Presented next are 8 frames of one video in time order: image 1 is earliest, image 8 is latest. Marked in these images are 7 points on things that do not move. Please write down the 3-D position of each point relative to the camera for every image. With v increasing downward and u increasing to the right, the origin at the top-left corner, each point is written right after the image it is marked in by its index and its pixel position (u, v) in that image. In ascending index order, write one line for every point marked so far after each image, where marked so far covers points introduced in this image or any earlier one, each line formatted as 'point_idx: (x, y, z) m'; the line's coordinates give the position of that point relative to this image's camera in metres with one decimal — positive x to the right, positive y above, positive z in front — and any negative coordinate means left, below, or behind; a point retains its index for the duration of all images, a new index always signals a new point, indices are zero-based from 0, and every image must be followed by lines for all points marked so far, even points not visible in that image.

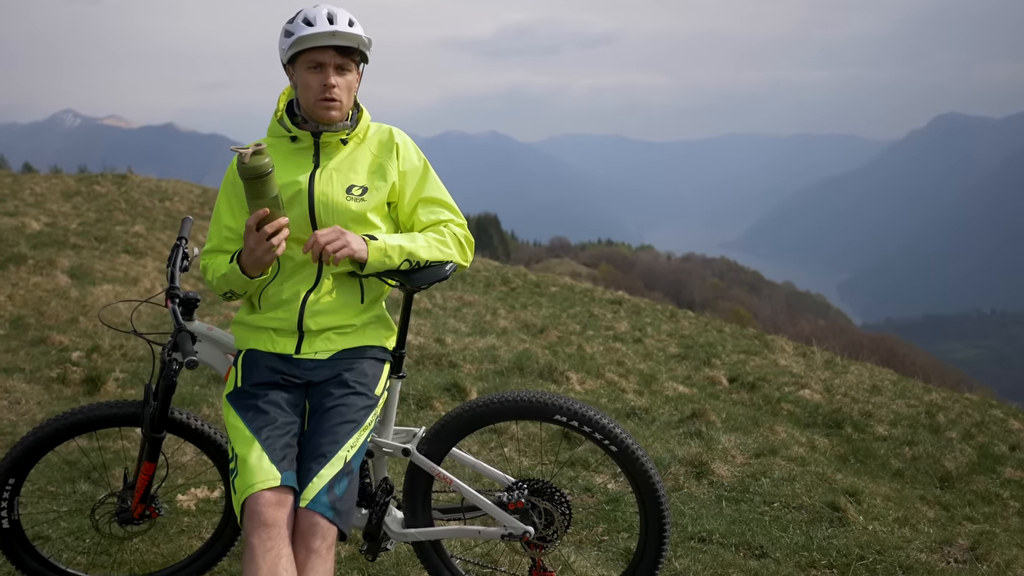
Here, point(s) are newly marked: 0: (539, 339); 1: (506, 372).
0: (+0.3, -0.5, +9.9) m
1: (0.0, -0.7, +7.8) m
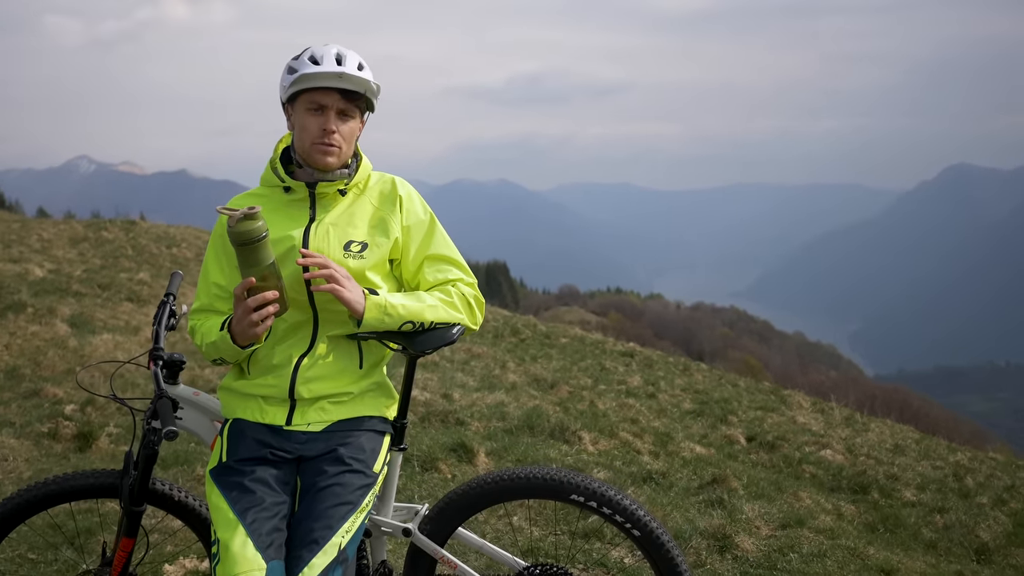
0: (+0.4, -1.0, +9.5) m
1: (0.0, -1.1, +7.4) m
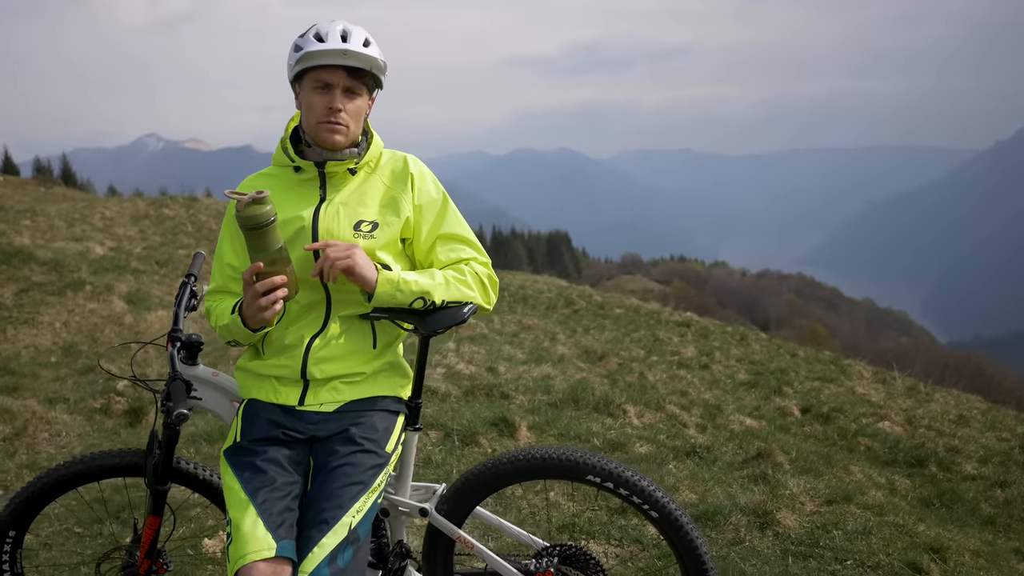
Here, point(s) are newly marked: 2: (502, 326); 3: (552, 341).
0: (+0.8, -0.7, +9.4) m
1: (+0.4, -0.9, +7.4) m
2: (-0.1, -0.4, +11.5) m
3: (+0.4, -0.6, +10.7) m
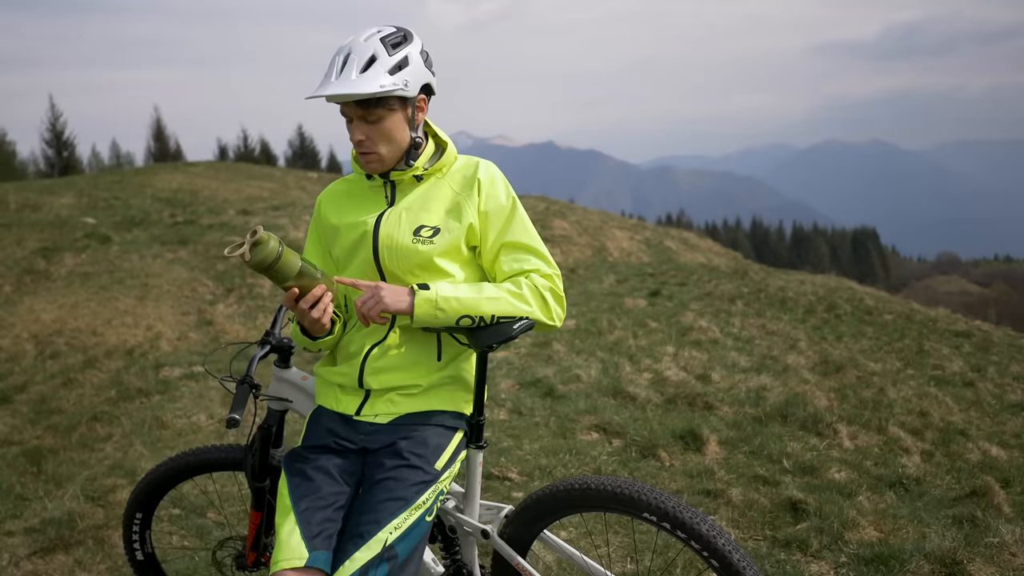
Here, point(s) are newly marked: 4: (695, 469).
0: (+2.8, -0.8, +8.7) m
1: (+1.7, -0.9, +6.9) m
2: (+2.5, -0.4, +10.9) m
3: (+2.8, -0.6, +10.0) m
4: (+1.0, -1.0, +5.7) m
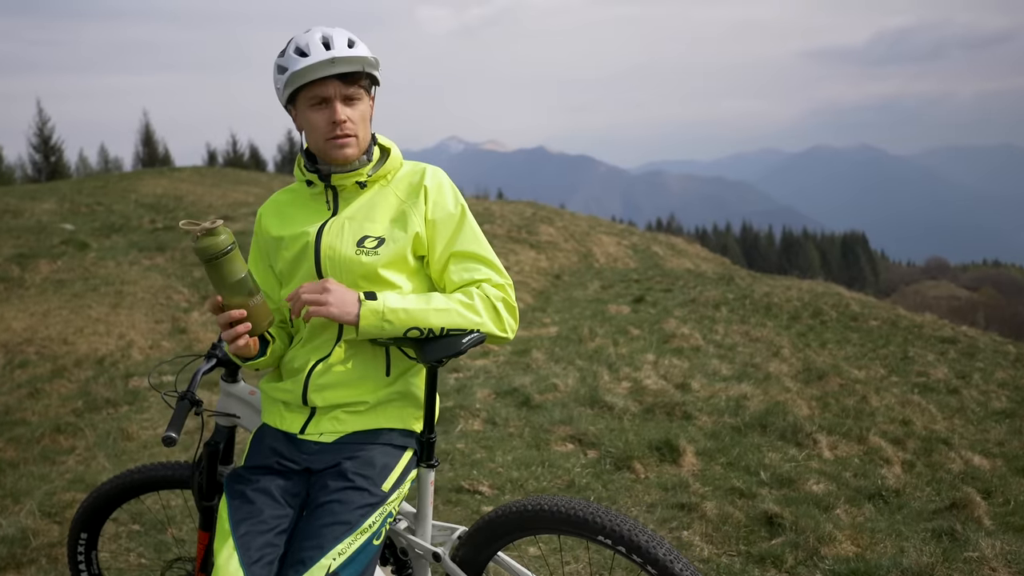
0: (+2.6, -0.9, +8.6) m
1: (+1.6, -0.9, +6.7) m
2: (+2.3, -0.5, +10.8) m
3: (+2.6, -0.7, +9.9) m
4: (+0.9, -1.1, +5.5) m
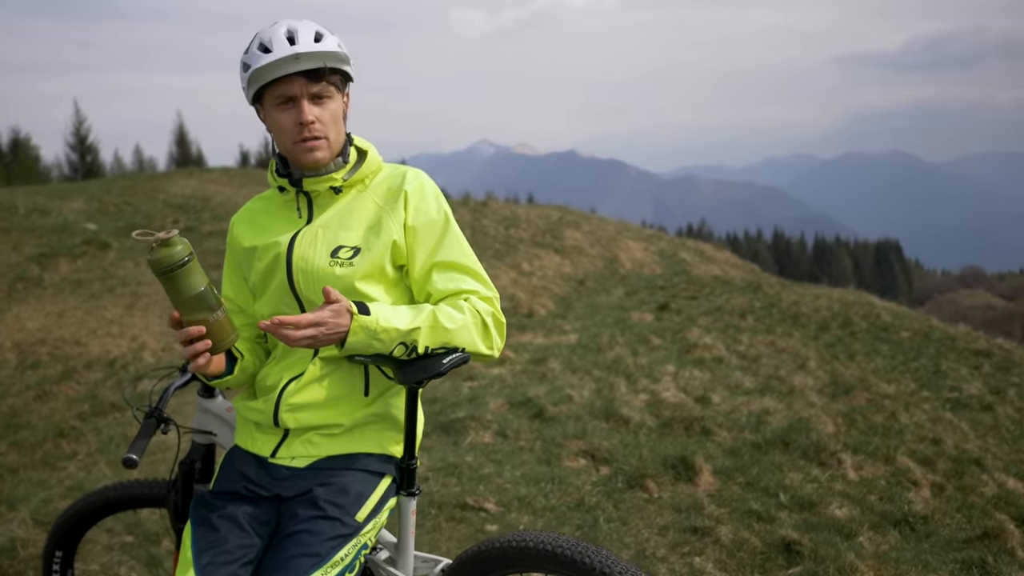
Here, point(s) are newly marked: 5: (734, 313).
0: (+2.7, -0.9, +8.3) m
1: (+1.6, -1.0, +6.5) m
2: (+2.5, -0.6, +10.5) m
3: (+2.7, -0.8, +9.6) m
4: (+0.9, -1.1, +5.3) m
5: (+2.9, -0.3, +13.3) m
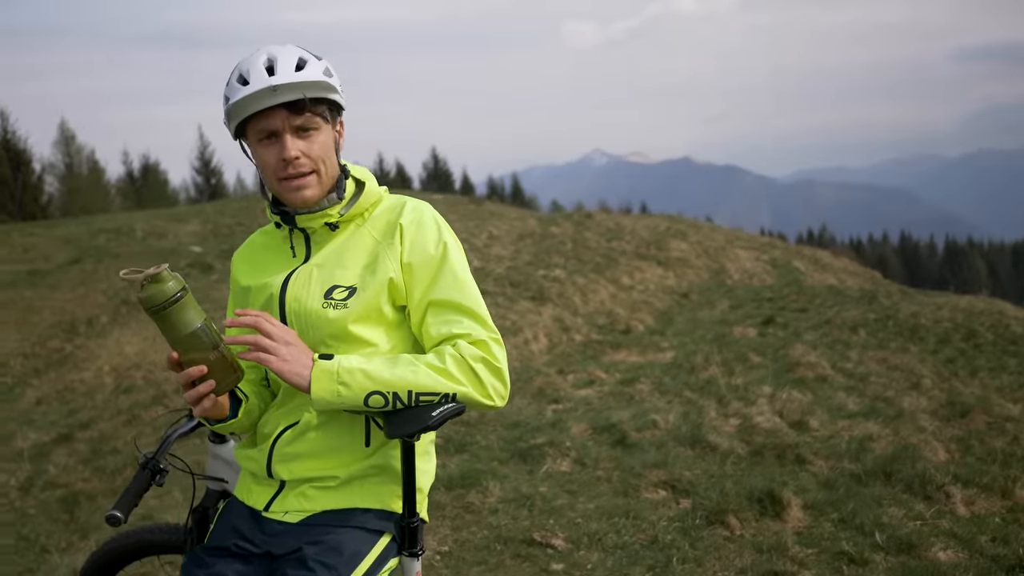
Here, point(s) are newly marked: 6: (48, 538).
0: (+3.4, -1.0, +7.7) m
1: (+2.1, -1.1, +6.0) m
2: (+3.4, -0.7, +9.9) m
3: (+3.6, -0.9, +9.0) m
4: (+1.2, -1.2, +4.9) m
5: (+4.2, -0.5, +12.6) m
6: (-2.5, -1.4, +5.4) m
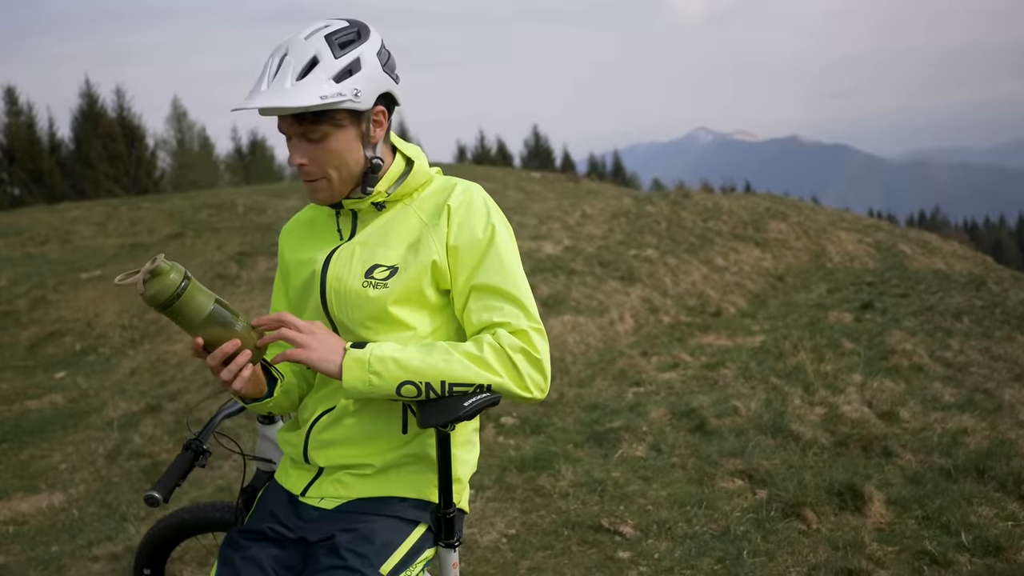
0: (+4.0, -1.0, +7.2) m
1: (+2.5, -1.1, +5.7) m
2: (+4.2, -0.6, +9.4) m
3: (+4.3, -0.8, +8.5) m
4: (+1.6, -1.2, +4.7) m
5: (+5.3, -0.3, +12.1) m
6: (-2.1, -1.2, +5.6) m
